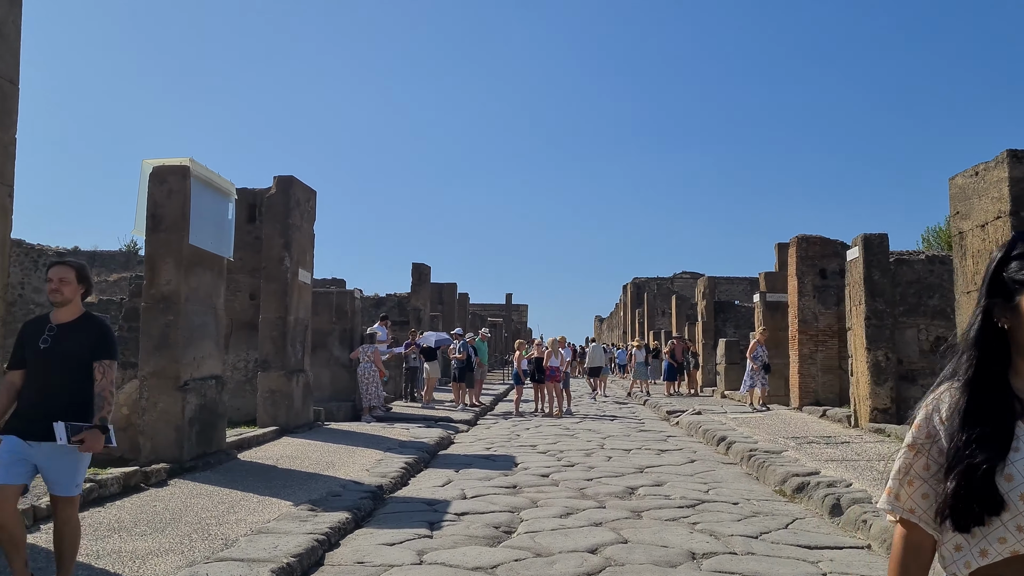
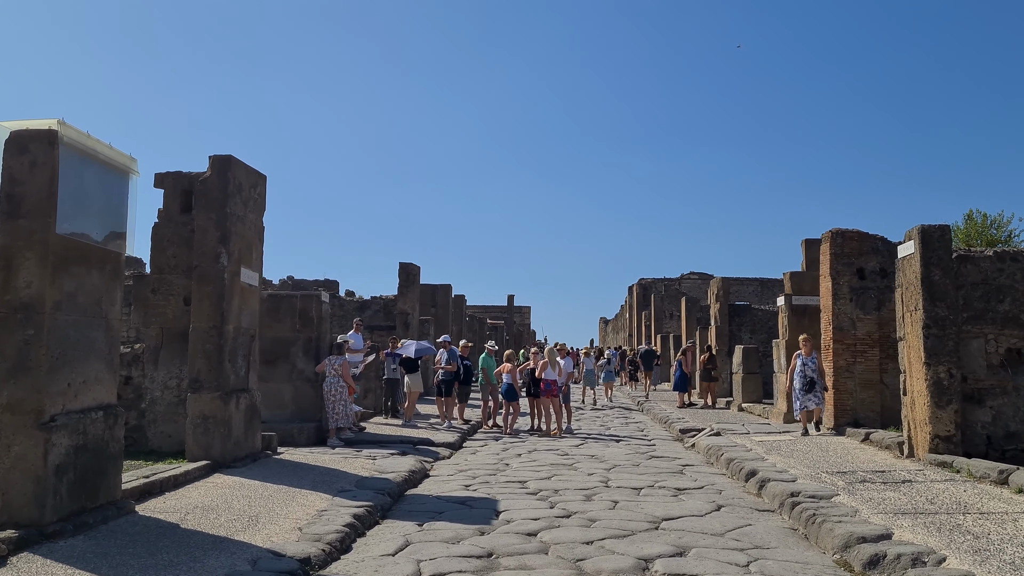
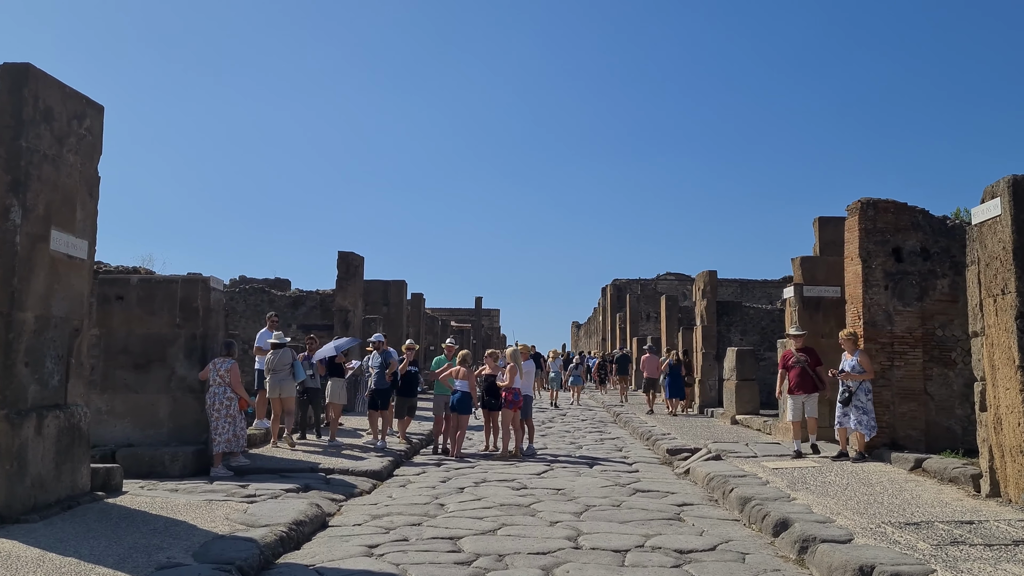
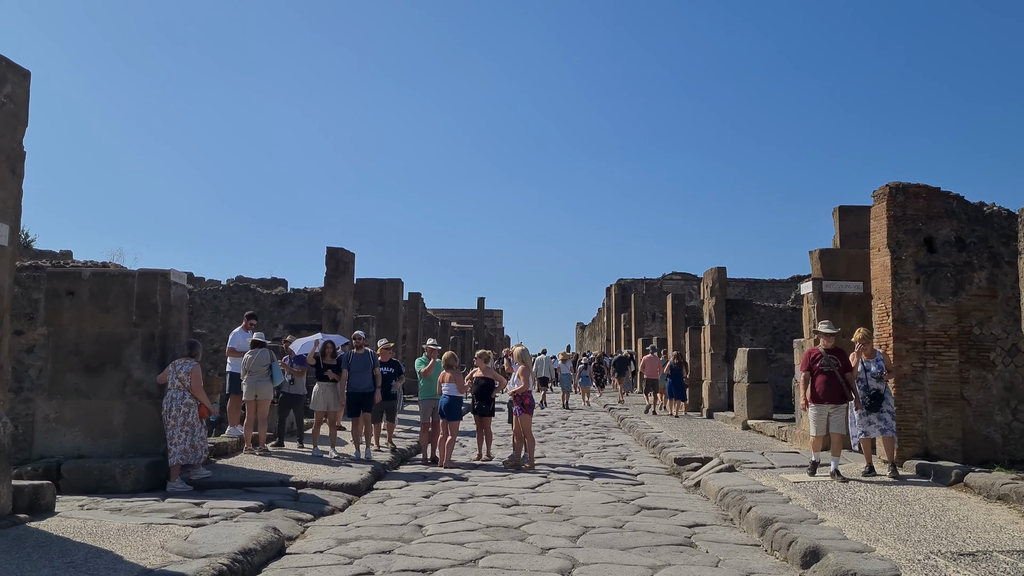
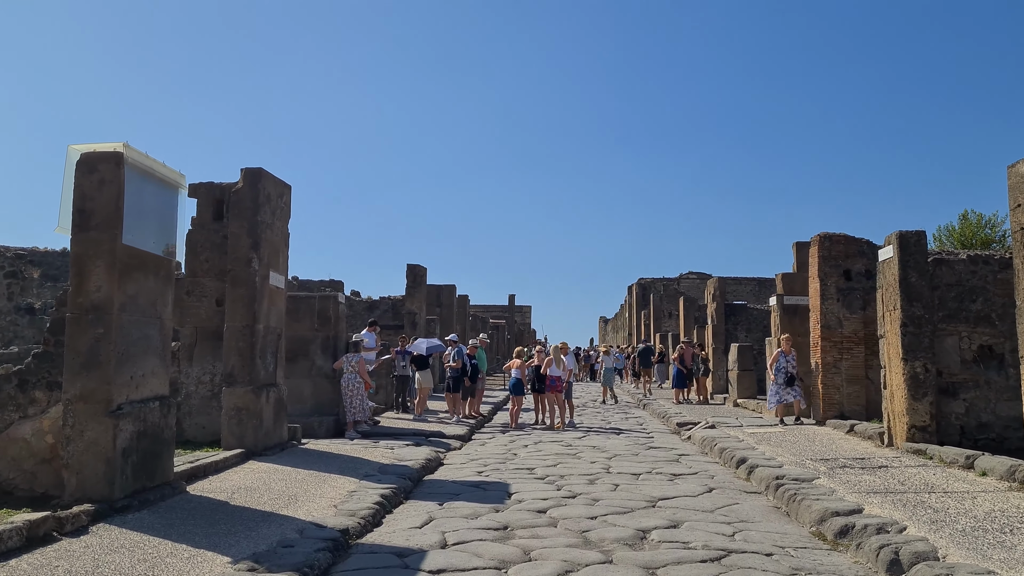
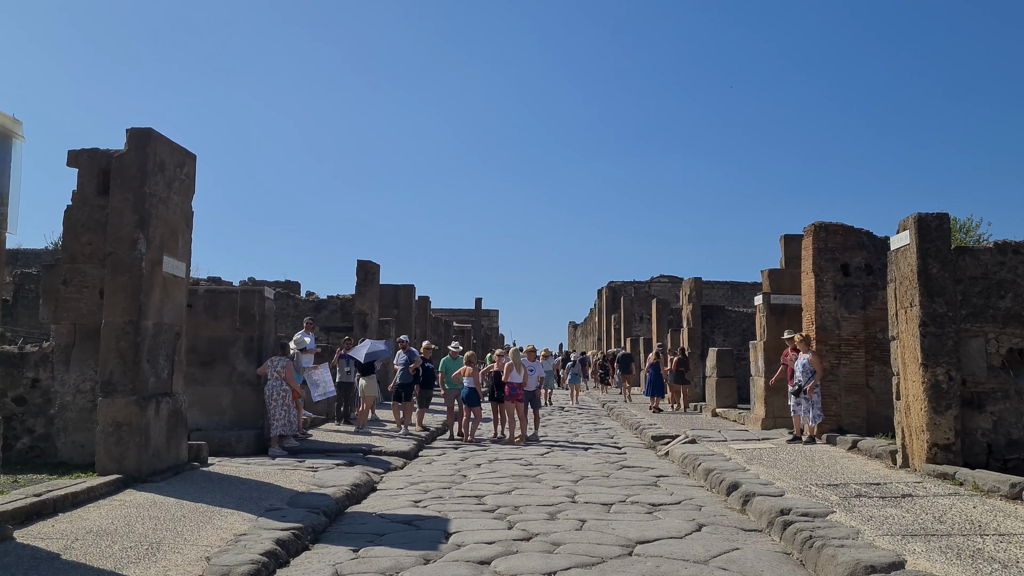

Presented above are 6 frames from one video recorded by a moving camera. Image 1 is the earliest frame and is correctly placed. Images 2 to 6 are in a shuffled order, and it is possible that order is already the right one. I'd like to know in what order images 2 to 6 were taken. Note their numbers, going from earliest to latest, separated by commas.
5, 2, 6, 3, 4
